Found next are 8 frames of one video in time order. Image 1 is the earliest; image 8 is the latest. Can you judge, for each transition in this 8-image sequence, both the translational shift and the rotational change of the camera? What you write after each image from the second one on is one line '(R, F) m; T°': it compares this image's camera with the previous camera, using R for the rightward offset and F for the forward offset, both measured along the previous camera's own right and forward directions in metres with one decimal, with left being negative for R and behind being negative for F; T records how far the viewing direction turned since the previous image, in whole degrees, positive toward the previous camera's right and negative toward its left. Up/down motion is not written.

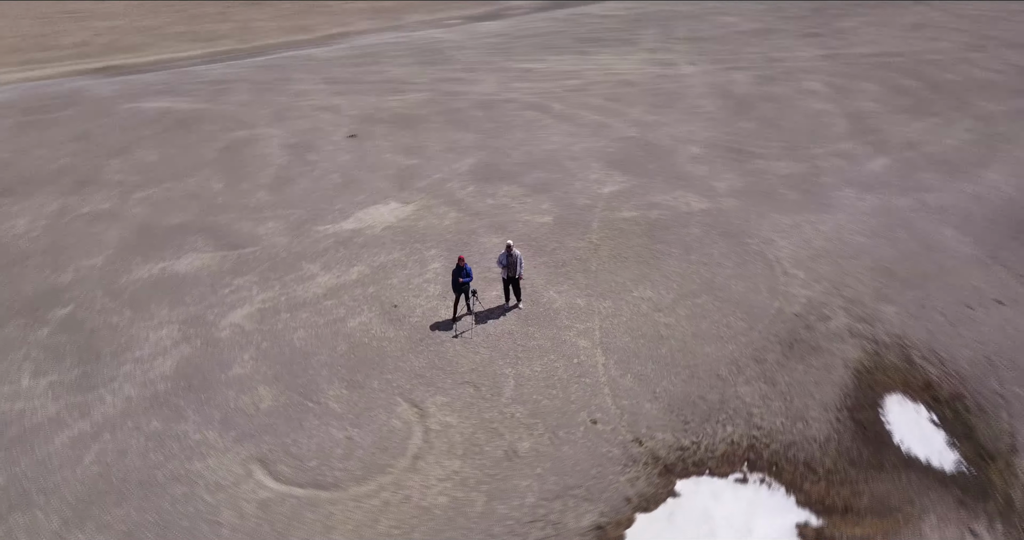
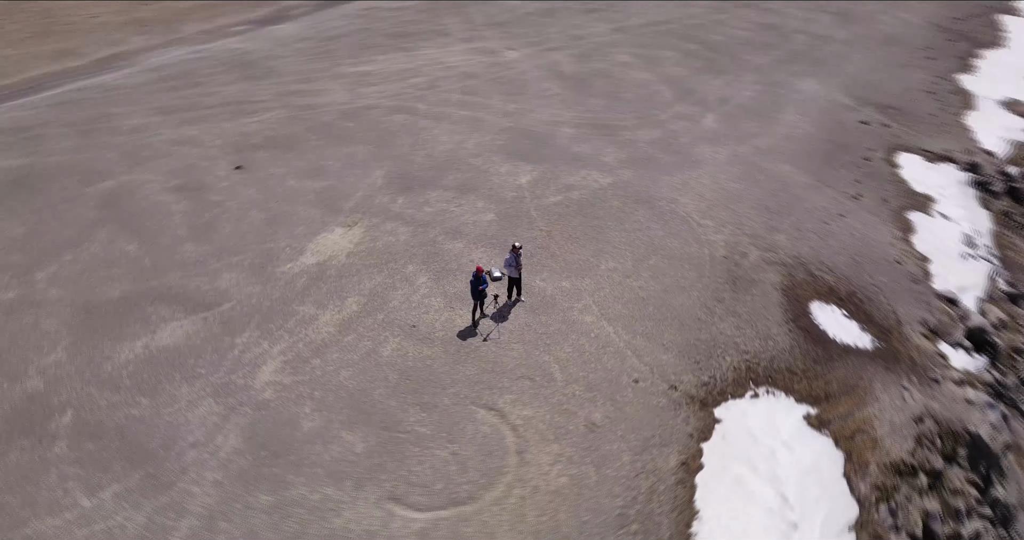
(-5.8, -0.4) m; +20°
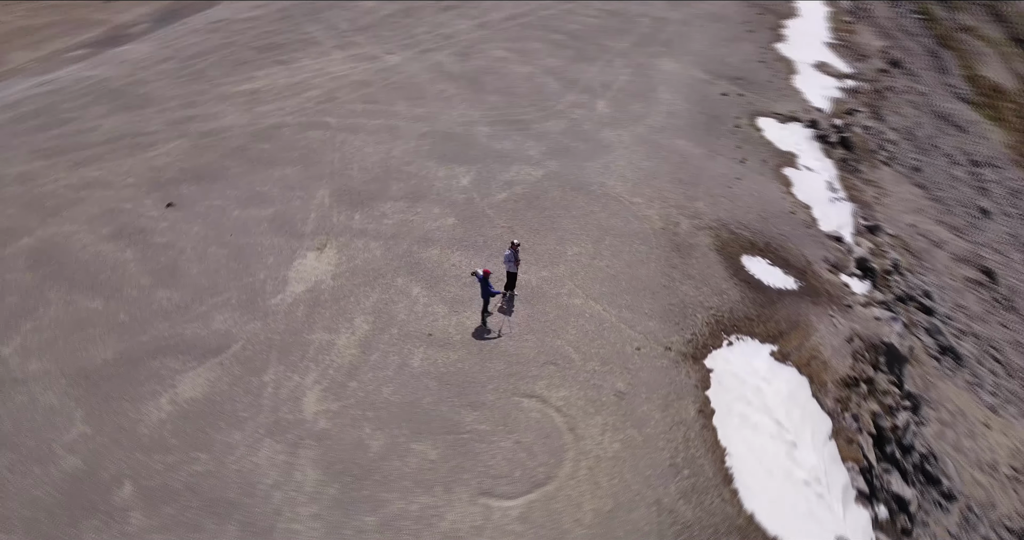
(-4.3, -0.7) m; +14°
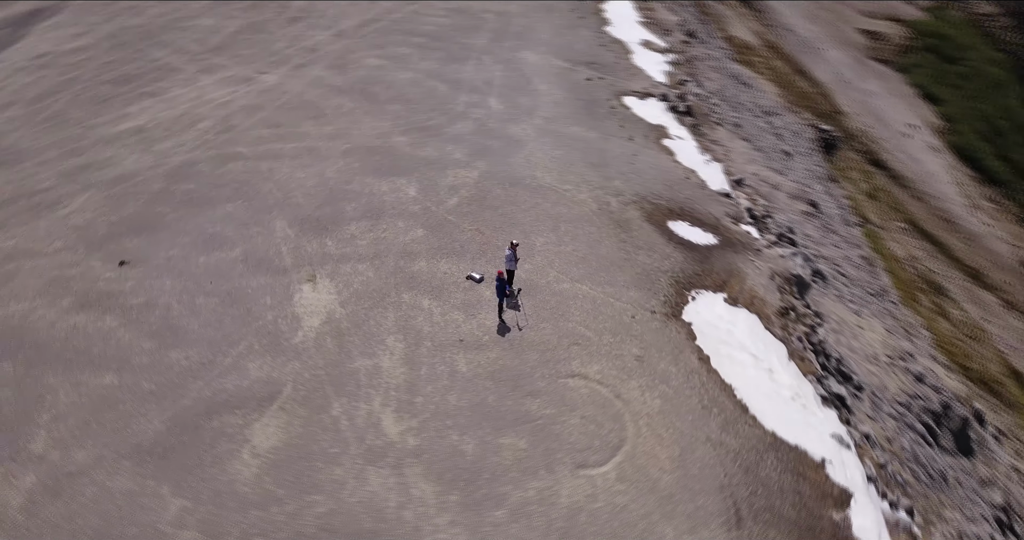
(-5.3, -0.7) m; +16°
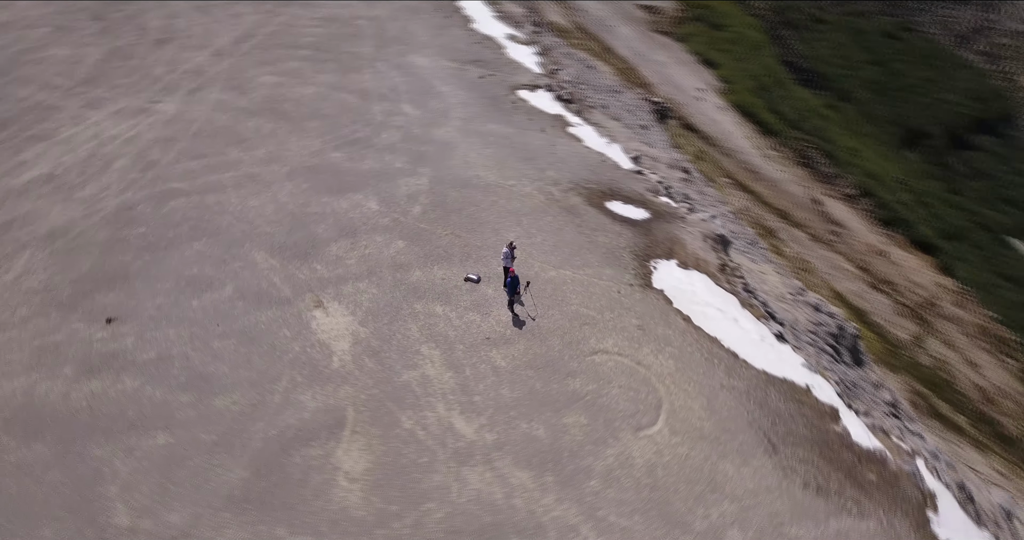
(-4.8, -0.6) m; +14°
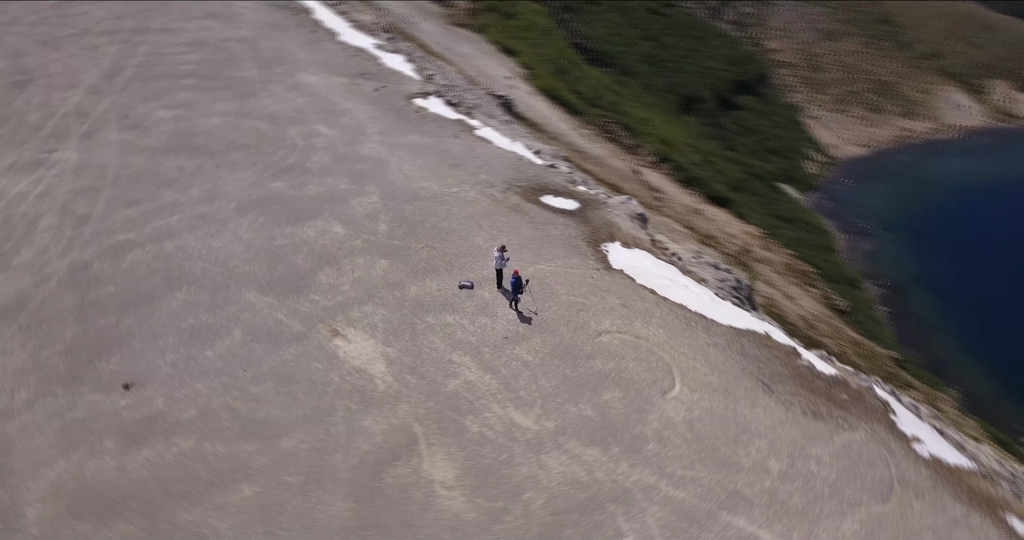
(-4.9, -0.7) m; +14°
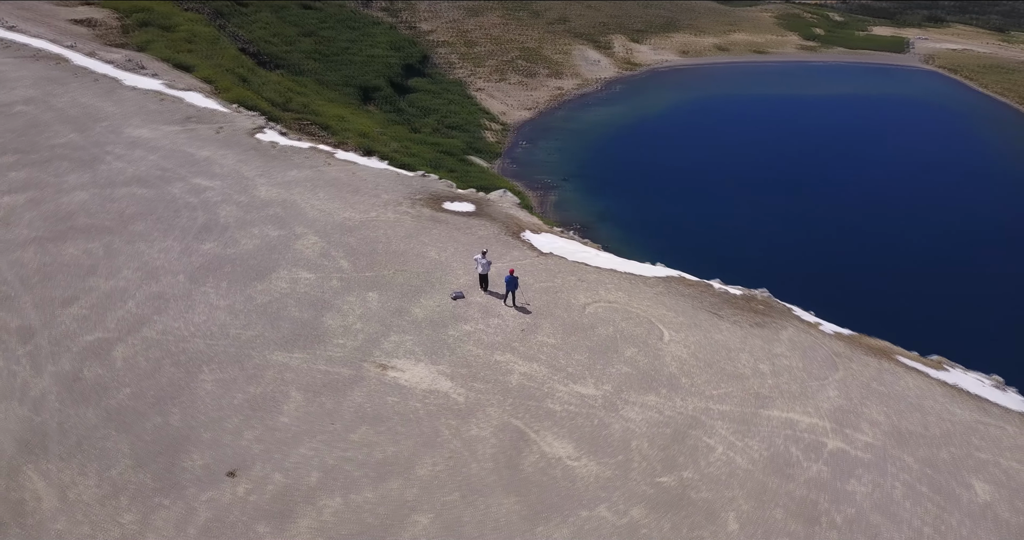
(-8.4, -0.8) m; +22°
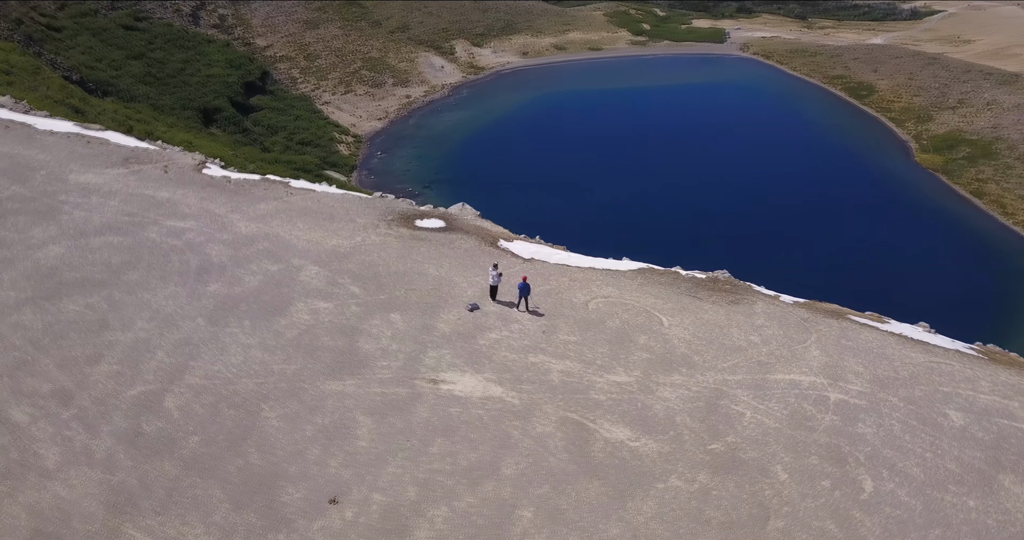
(-4.9, -1.1) m; +10°
